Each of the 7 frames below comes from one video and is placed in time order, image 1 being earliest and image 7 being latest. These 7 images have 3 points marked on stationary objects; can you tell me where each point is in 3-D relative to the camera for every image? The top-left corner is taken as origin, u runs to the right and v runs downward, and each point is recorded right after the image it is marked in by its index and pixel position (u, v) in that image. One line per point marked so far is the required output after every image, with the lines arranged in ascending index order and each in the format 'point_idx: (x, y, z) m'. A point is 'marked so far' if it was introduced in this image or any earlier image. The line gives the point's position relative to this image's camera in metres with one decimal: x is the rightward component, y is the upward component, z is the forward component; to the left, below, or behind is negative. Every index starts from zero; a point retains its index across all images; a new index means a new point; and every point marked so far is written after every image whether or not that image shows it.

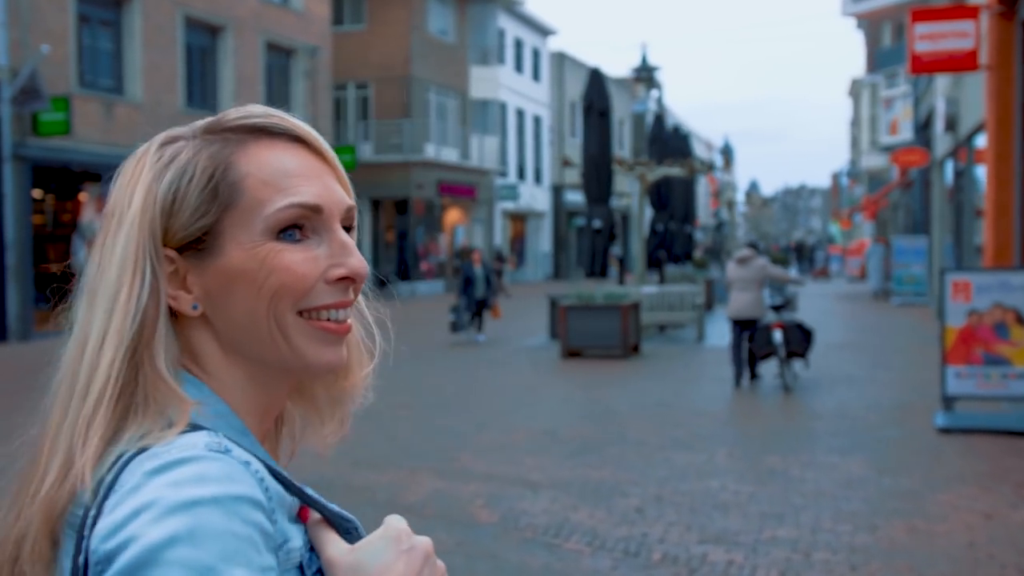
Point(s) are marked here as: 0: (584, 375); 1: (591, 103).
0: (+0.9, -1.1, +14.5) m
1: (+1.2, +2.7, +16.7) m
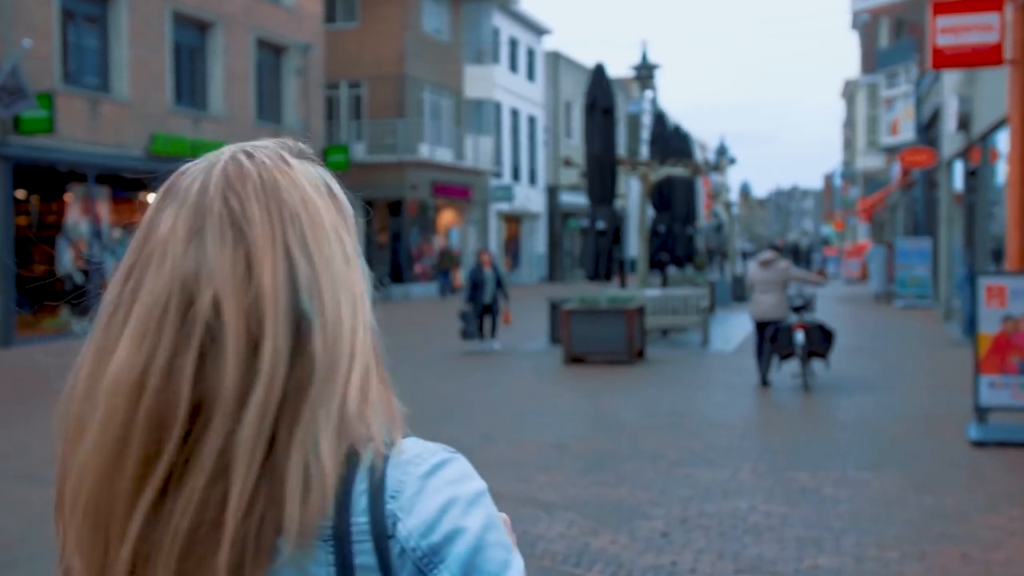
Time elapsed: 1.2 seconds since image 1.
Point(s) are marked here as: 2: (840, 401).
0: (+1.0, -1.1, +13.9) m
1: (+1.2, +2.7, +16.1) m
2: (+3.4, -1.2, +12.0) m
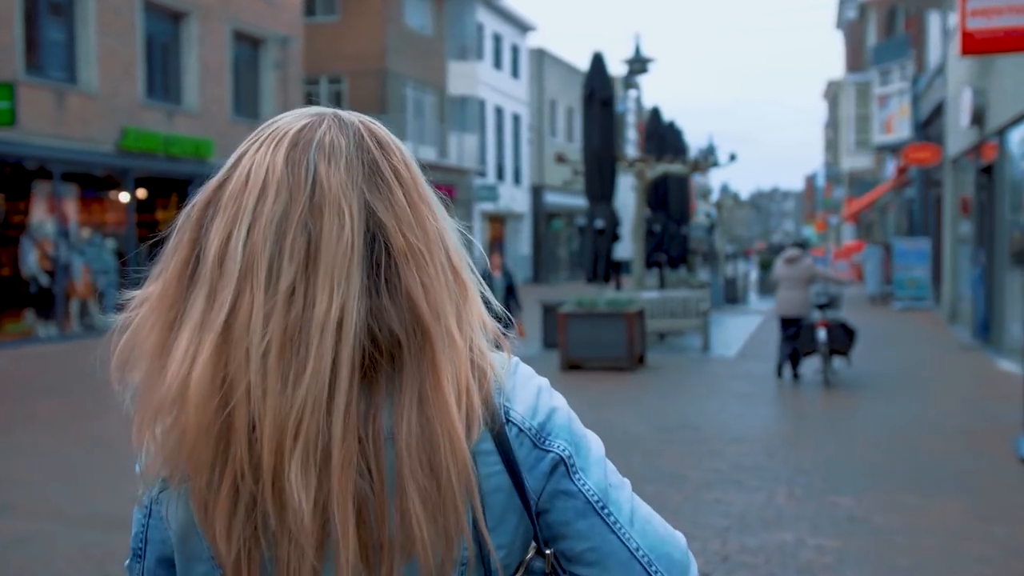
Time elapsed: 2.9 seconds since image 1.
0: (+0.9, -1.2, +13.0) m
1: (+1.1, +2.6, +15.2) m
2: (+3.4, -1.2, +11.1) m
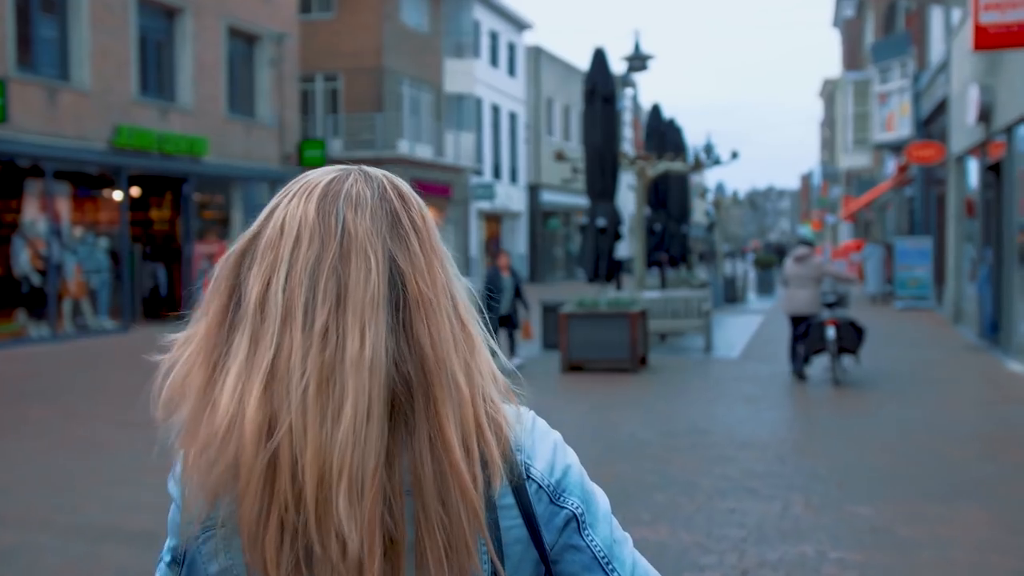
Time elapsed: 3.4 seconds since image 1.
0: (+0.9, -1.2, +12.8) m
1: (+1.1, +2.6, +15.0) m
2: (+3.4, -1.2, +10.9) m
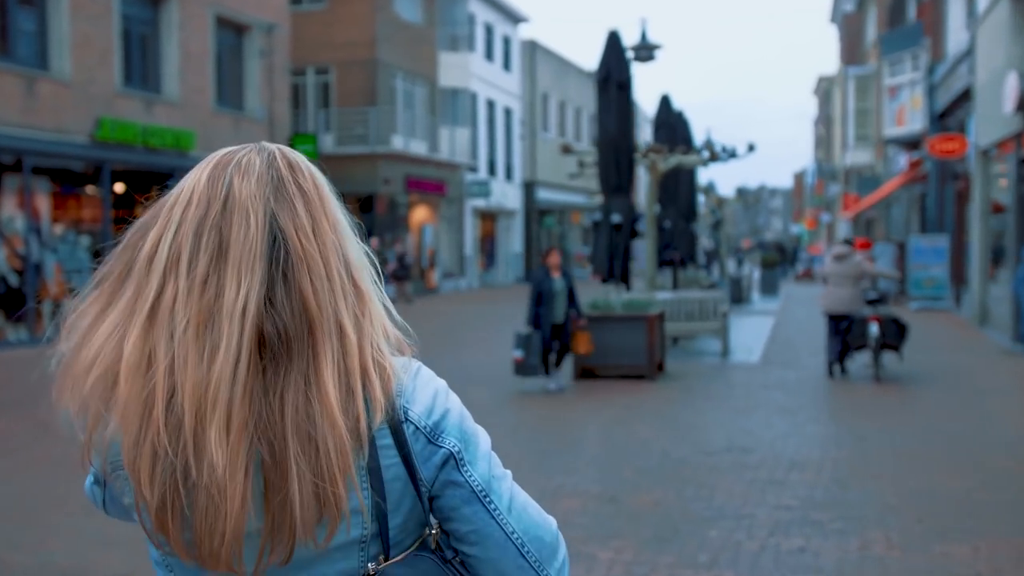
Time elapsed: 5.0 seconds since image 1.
0: (+1.0, -1.2, +11.8) m
1: (+1.2, +2.6, +14.0) m
2: (+3.6, -1.2, +9.9) m
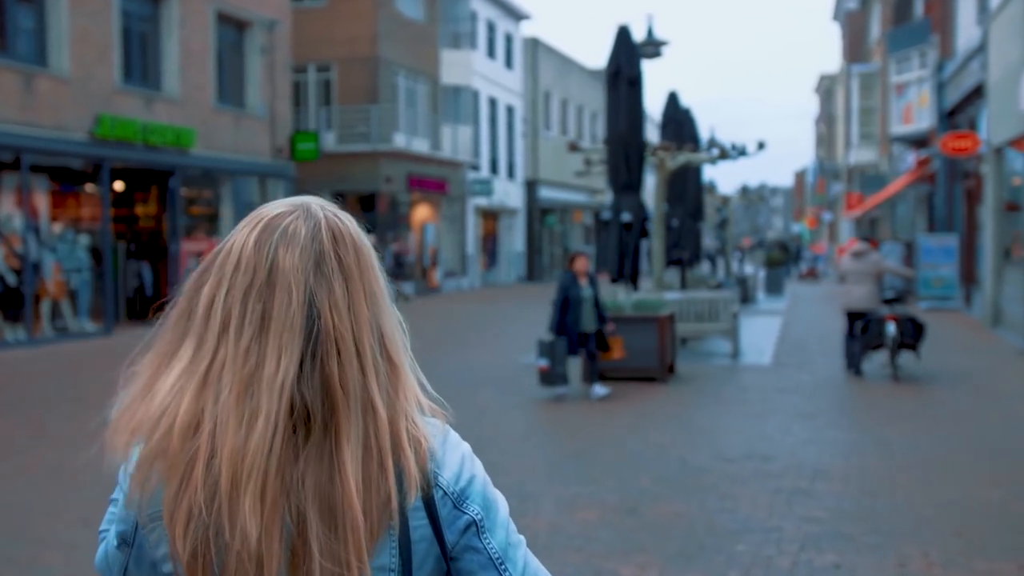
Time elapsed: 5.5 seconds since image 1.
0: (+1.1, -1.2, +11.5) m
1: (+1.3, +2.6, +13.7) m
2: (+3.7, -1.2, +9.6) m
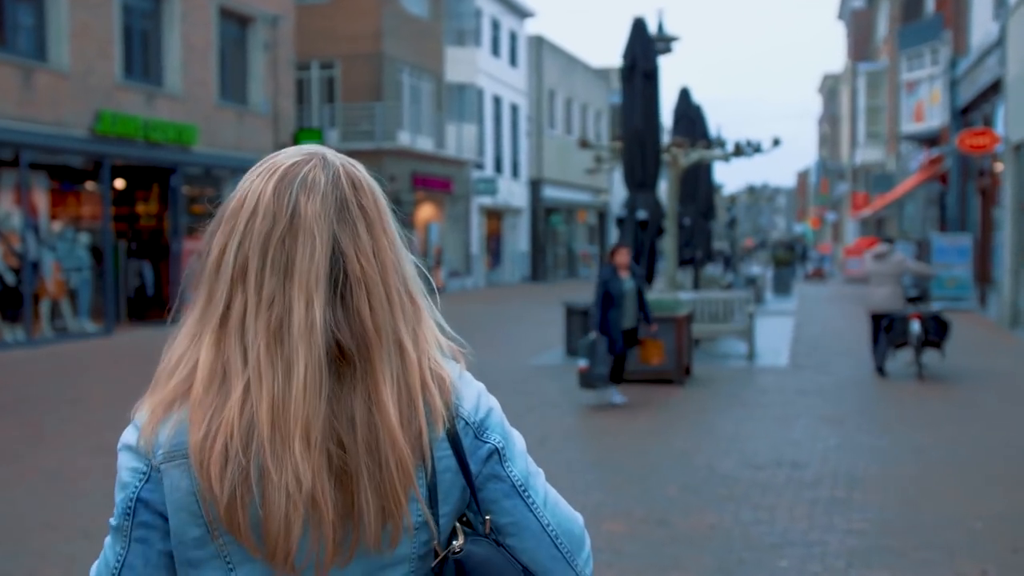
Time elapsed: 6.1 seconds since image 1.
0: (+1.3, -1.2, +11.1) m
1: (+1.4, +2.6, +13.3) m
2: (+3.8, -1.2, +9.3) m
